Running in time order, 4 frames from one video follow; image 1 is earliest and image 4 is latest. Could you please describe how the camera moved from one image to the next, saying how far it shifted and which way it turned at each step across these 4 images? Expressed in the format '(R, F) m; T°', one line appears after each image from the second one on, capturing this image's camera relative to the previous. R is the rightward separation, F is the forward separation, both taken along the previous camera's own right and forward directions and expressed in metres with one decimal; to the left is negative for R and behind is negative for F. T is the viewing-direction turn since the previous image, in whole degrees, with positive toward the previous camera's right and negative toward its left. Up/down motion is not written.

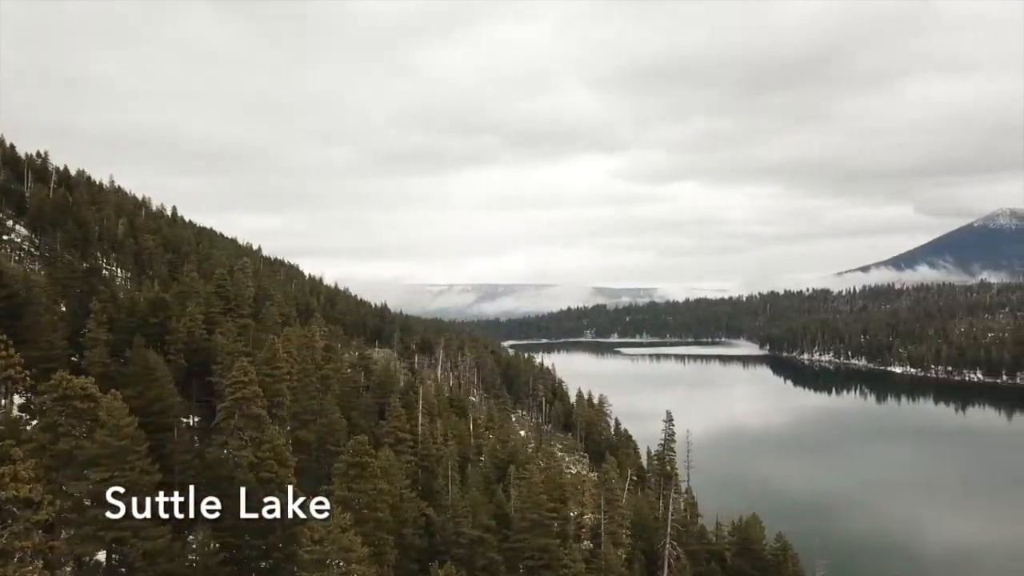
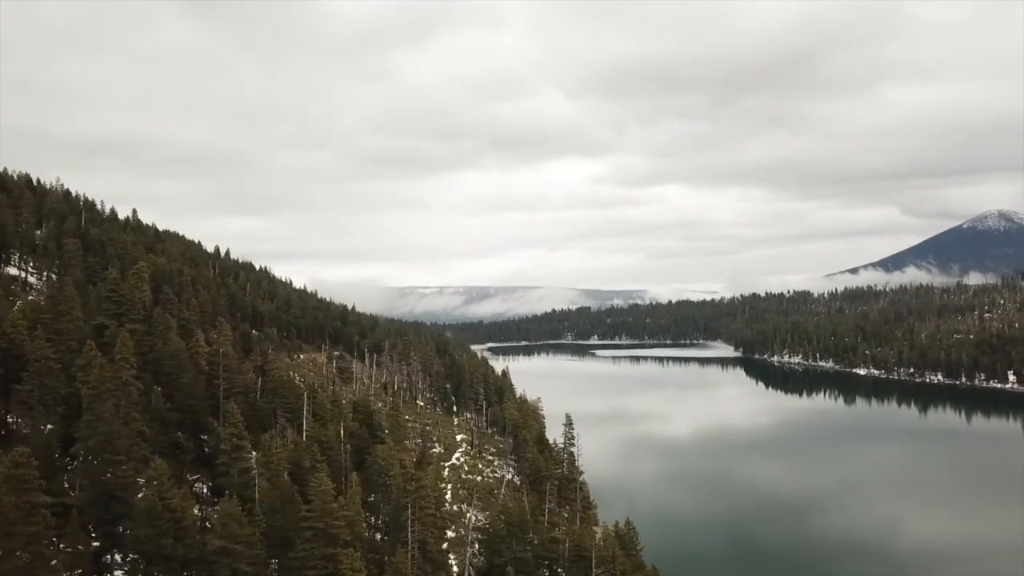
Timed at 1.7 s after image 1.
(+7.6, +0.2) m; +1°
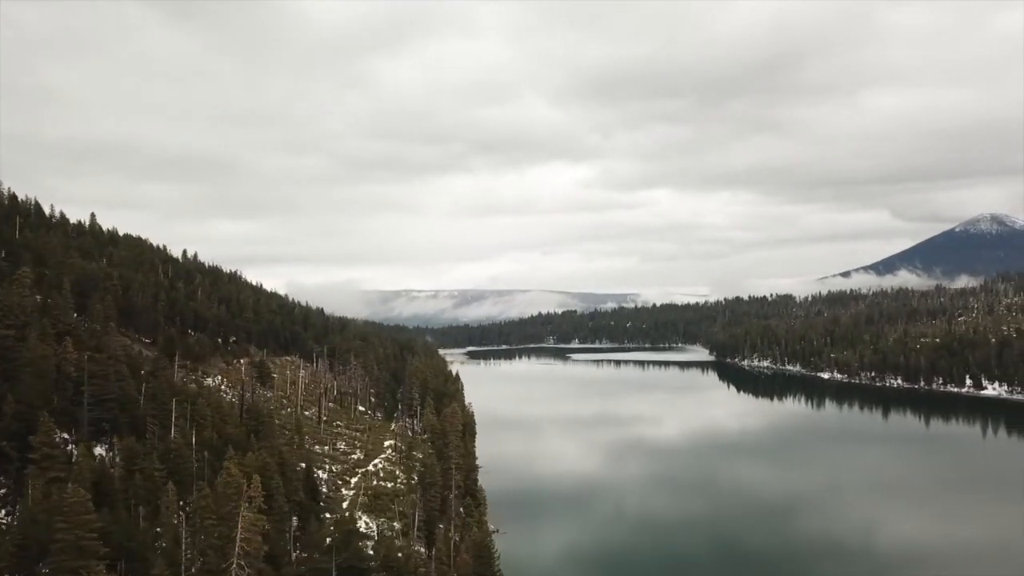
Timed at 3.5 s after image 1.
(+8.7, +0.3) m; 0°
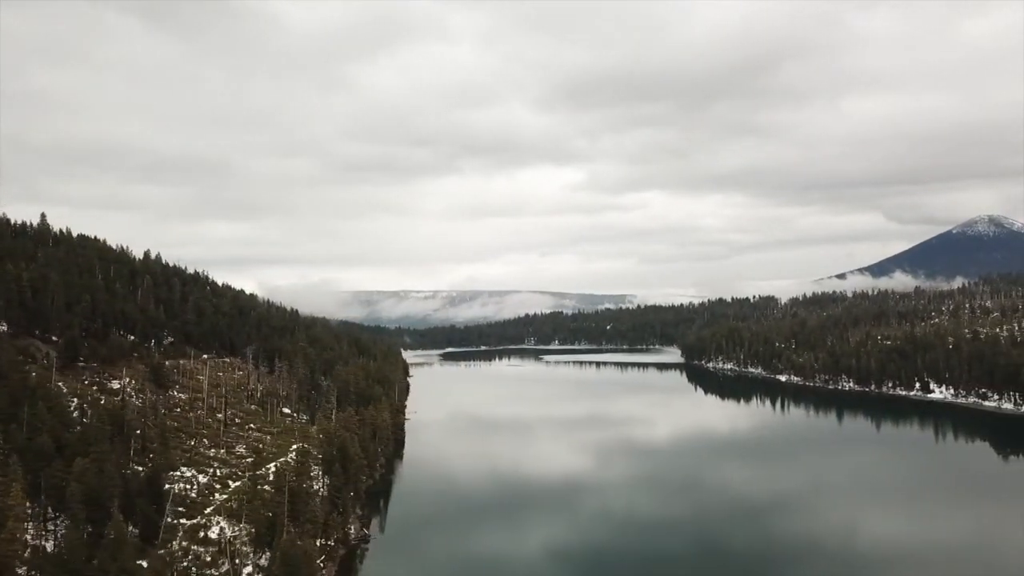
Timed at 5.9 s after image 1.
(+11.6, +0.4) m; 0°
